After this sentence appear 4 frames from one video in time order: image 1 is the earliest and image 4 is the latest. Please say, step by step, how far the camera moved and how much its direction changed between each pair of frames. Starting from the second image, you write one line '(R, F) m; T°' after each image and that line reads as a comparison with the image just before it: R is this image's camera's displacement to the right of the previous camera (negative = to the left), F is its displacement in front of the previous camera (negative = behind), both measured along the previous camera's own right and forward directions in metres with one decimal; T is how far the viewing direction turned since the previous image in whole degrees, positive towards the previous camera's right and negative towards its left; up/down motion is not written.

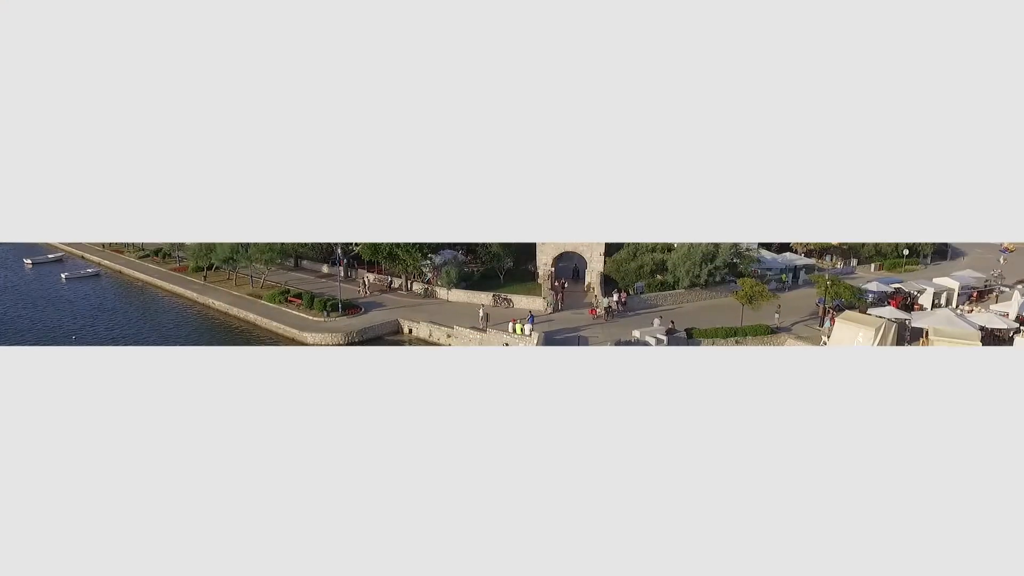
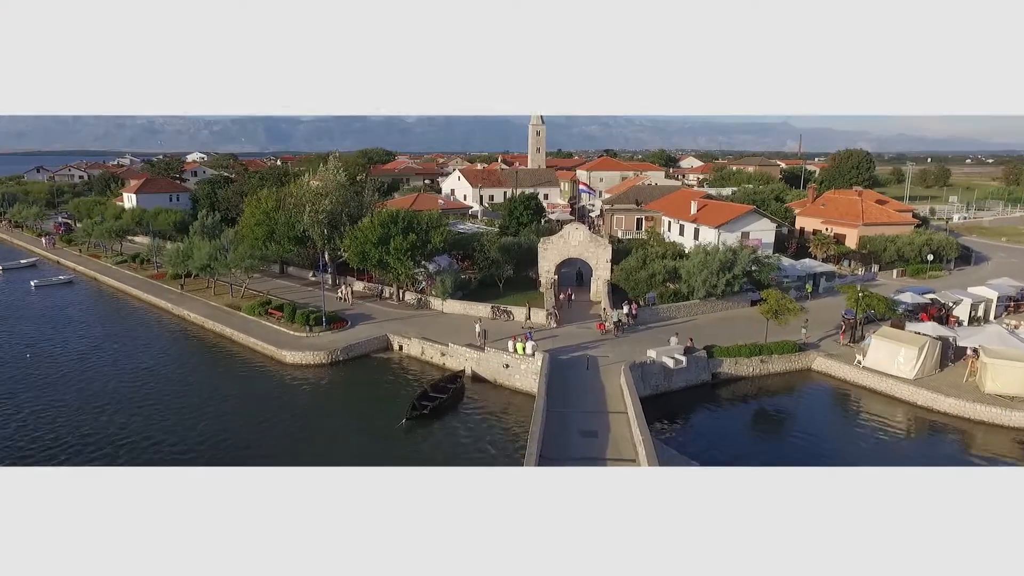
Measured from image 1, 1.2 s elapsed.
(-0.1, +3.0) m; 0°
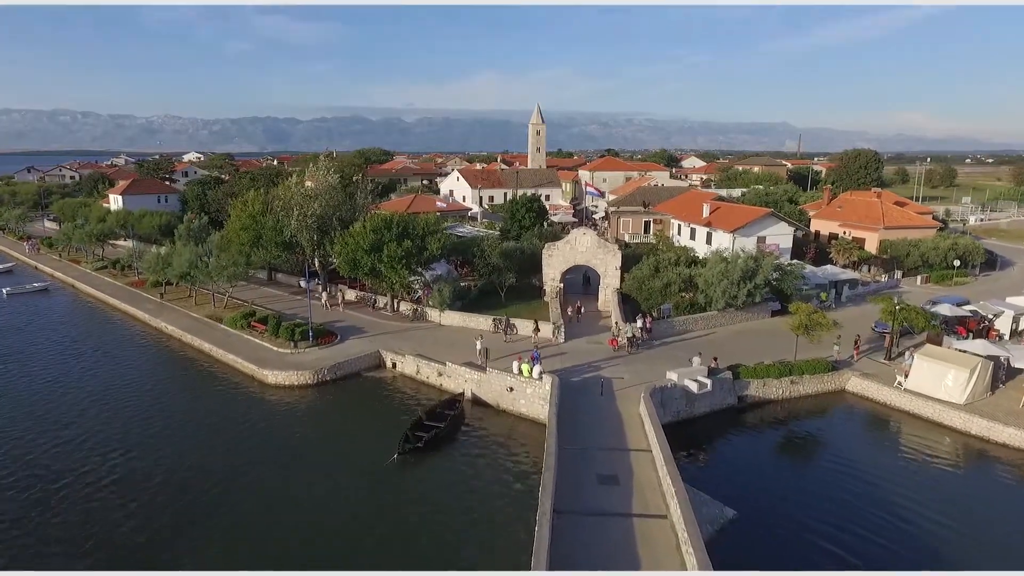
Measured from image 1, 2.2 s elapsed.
(-0.2, +2.6) m; 0°
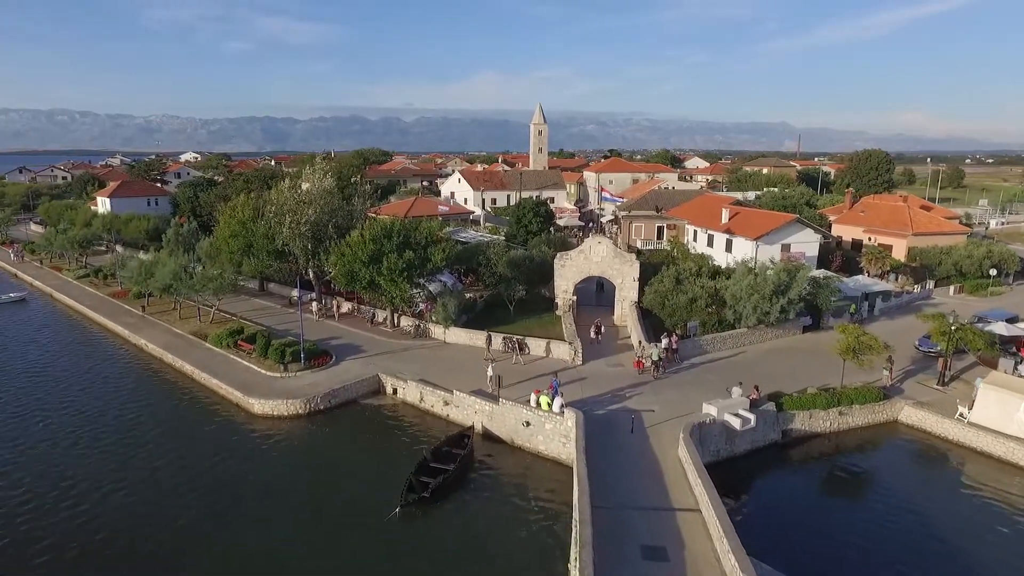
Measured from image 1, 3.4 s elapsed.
(-0.6, +2.7) m; 0°
